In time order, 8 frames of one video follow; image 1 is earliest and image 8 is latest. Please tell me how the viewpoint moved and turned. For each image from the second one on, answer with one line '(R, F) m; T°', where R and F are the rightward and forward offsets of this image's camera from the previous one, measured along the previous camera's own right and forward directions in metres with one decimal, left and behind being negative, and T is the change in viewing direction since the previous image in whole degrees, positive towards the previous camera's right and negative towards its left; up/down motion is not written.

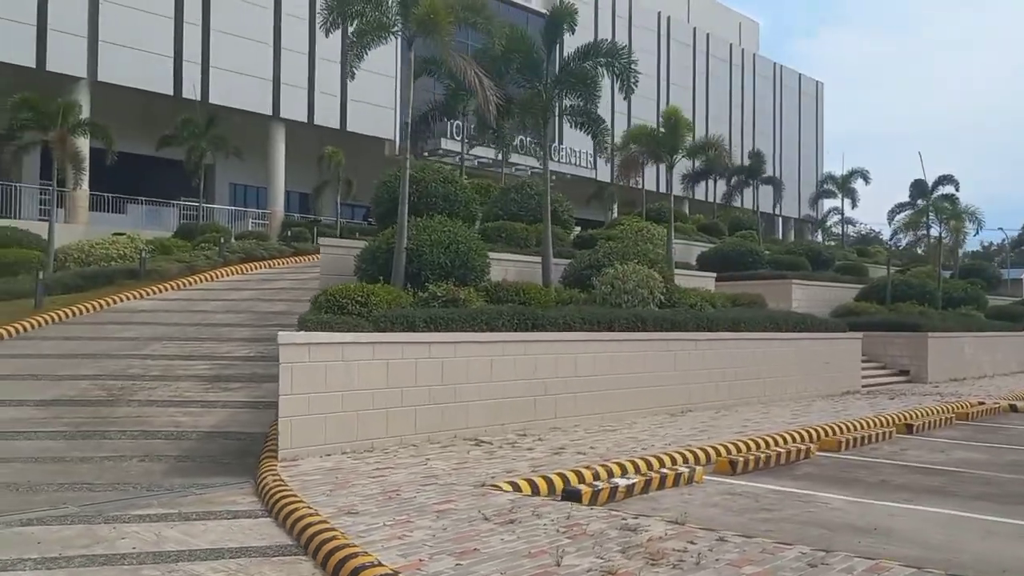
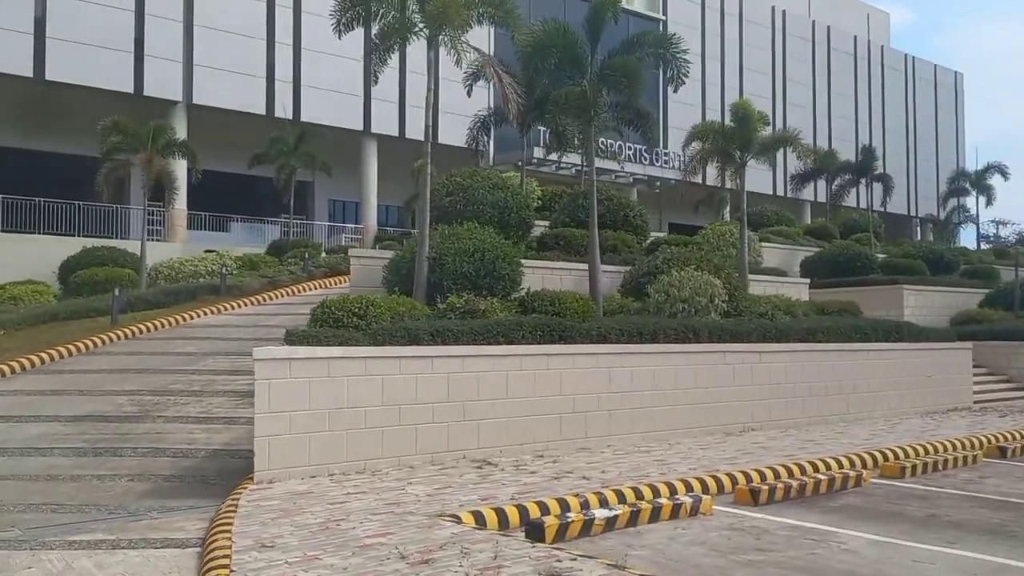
(+1.4, +0.9) m; -8°
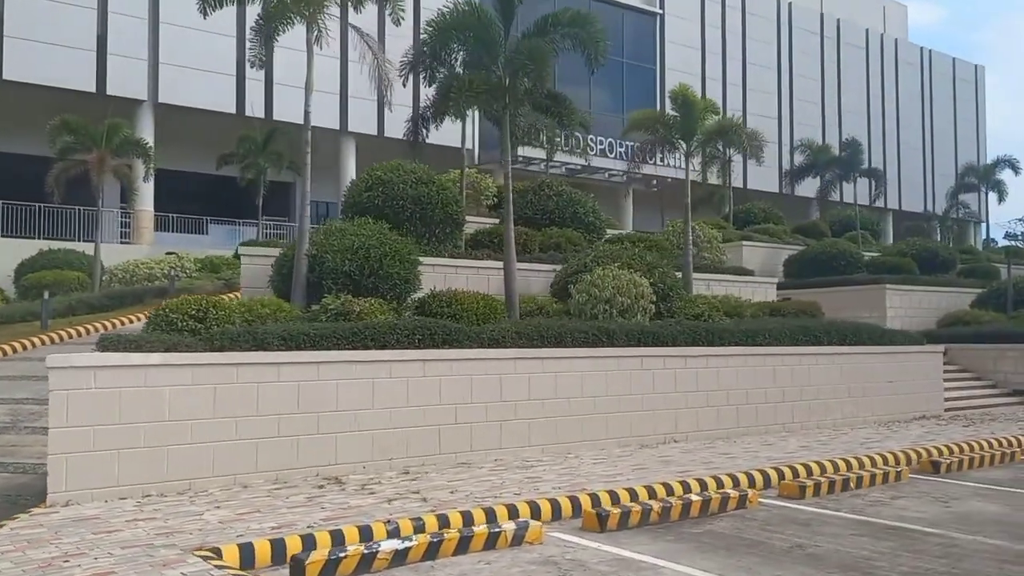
(+1.8, +1.0) m; -2°
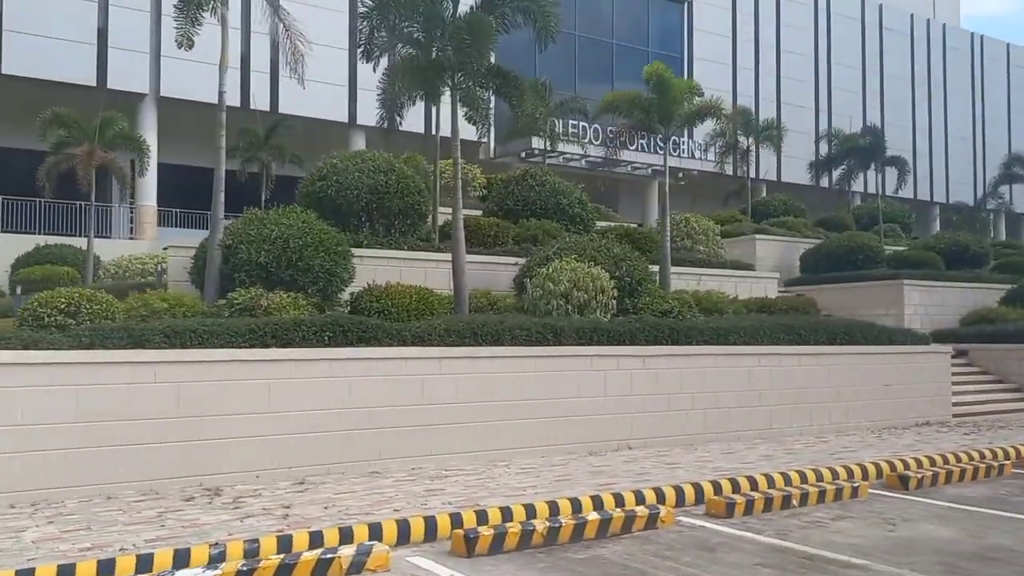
(+1.4, +1.0) m; -3°
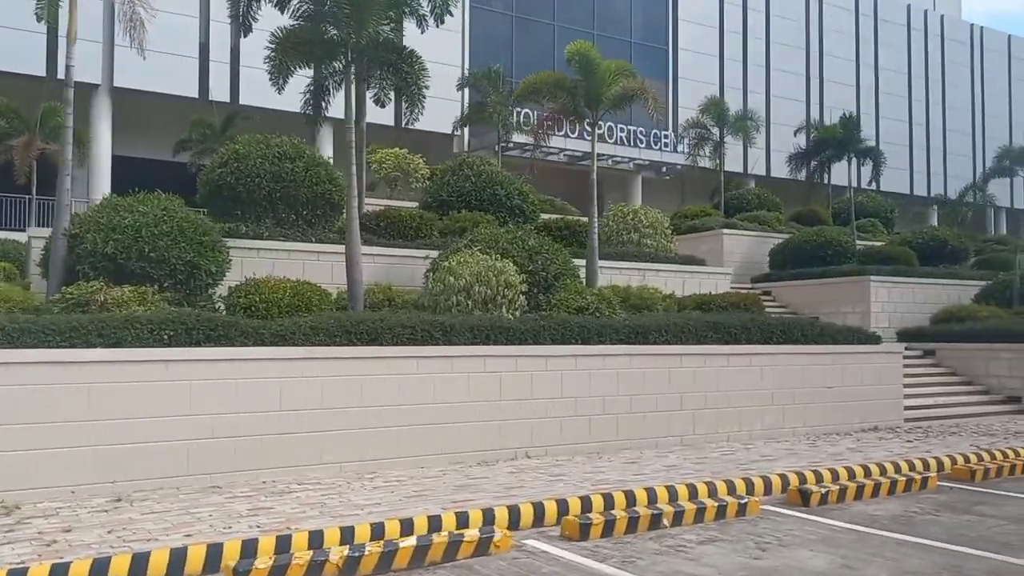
(+1.5, +1.0) m; -1°
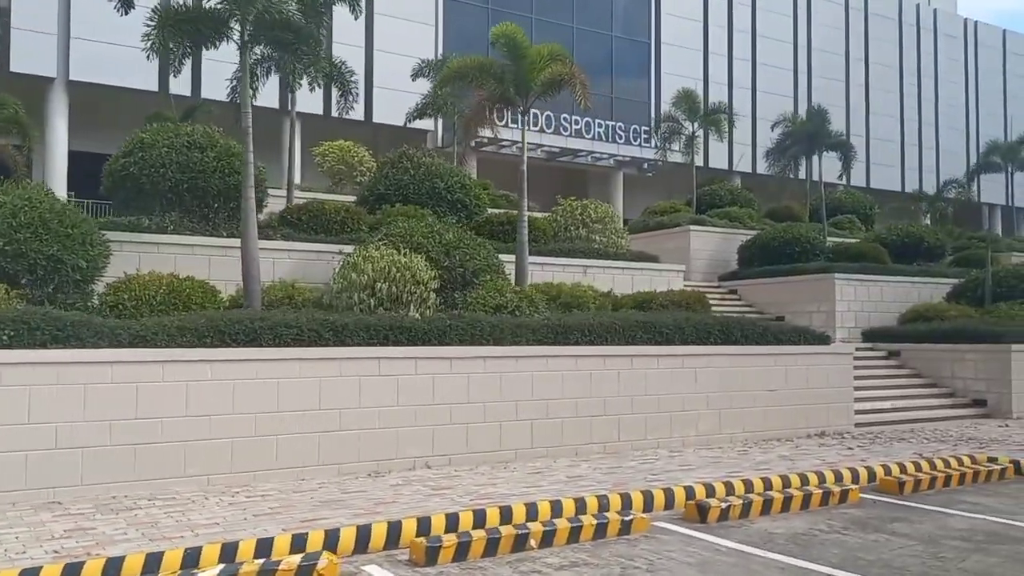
(+1.2, +0.8) m; 0°
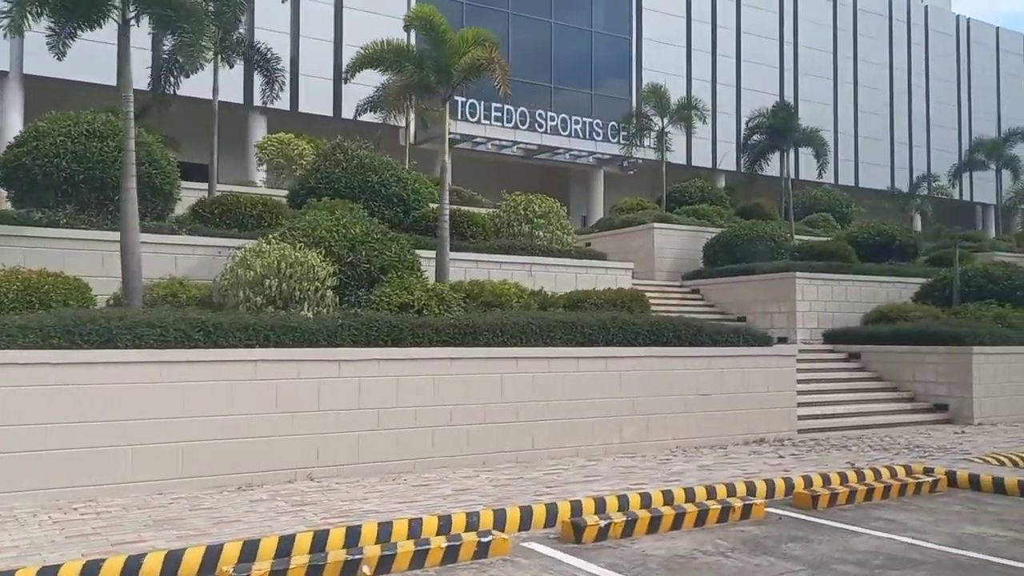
(+1.2, +0.8) m; 0°
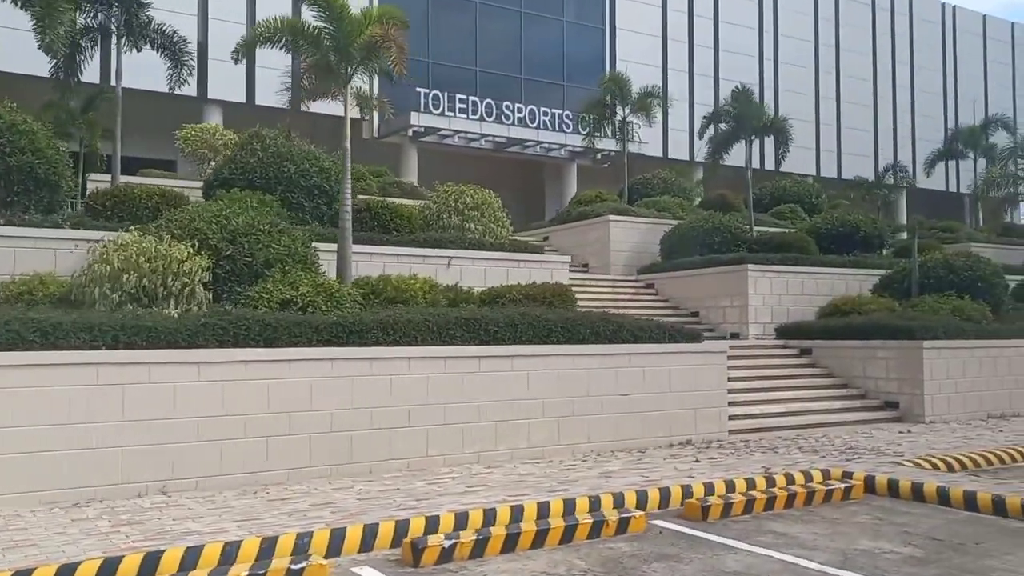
(+1.2, +0.8) m; 0°
